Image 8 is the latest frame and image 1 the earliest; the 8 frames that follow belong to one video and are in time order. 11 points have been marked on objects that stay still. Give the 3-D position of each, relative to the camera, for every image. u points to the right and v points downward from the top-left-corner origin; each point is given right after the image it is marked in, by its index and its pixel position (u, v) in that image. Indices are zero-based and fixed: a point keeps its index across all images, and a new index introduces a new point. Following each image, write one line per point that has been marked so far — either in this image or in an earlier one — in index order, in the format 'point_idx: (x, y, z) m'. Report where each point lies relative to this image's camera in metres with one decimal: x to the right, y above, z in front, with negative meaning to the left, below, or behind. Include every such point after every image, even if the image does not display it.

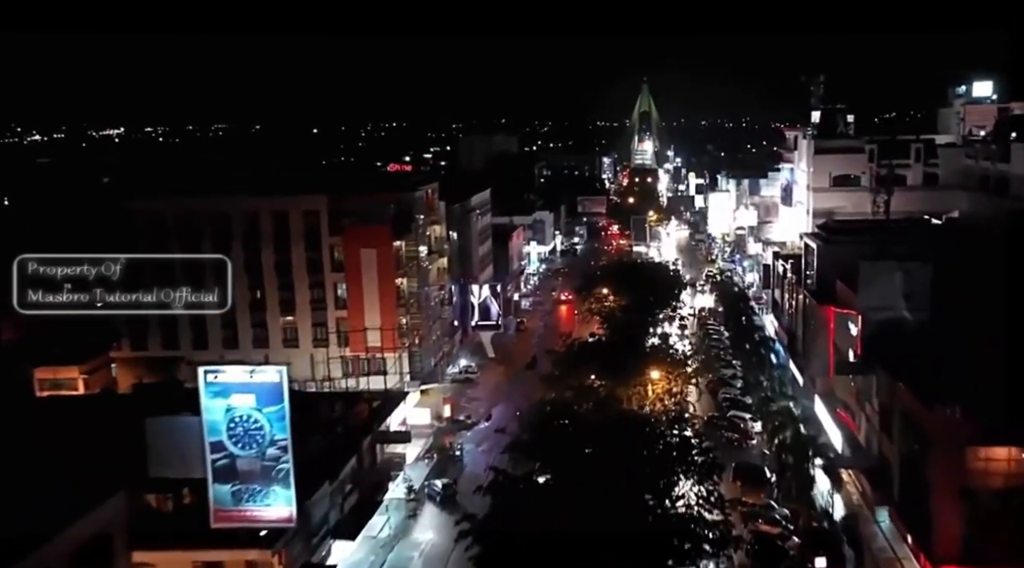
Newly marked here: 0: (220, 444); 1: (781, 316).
0: (-1.7, -1.0, +5.4) m
1: (+3.8, -0.4, +12.9) m
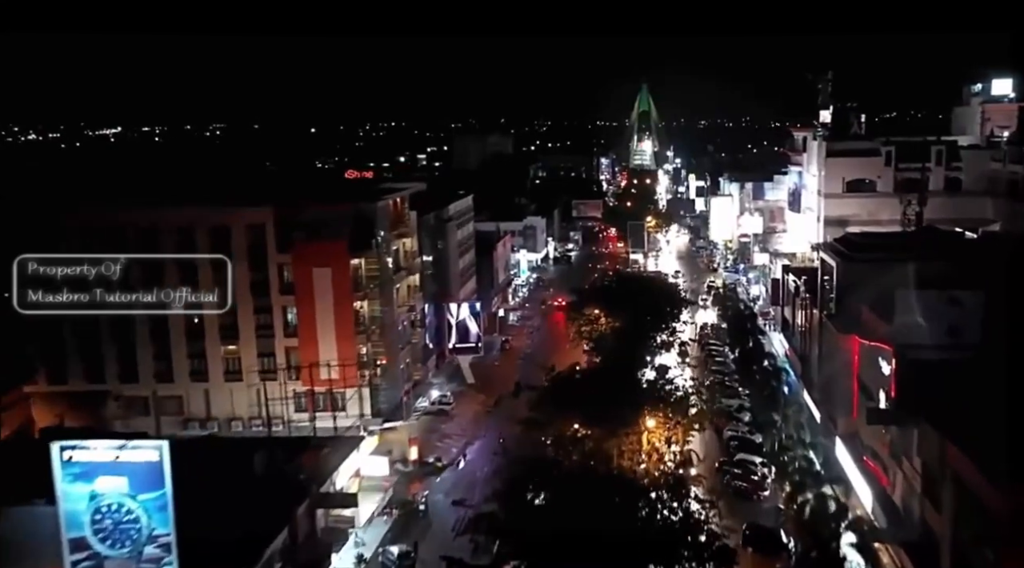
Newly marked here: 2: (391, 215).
0: (-2.0, -1.2, +4.2) m
1: (+3.6, -0.7, +11.7) m
2: (-1.3, +0.7, +9.5) m
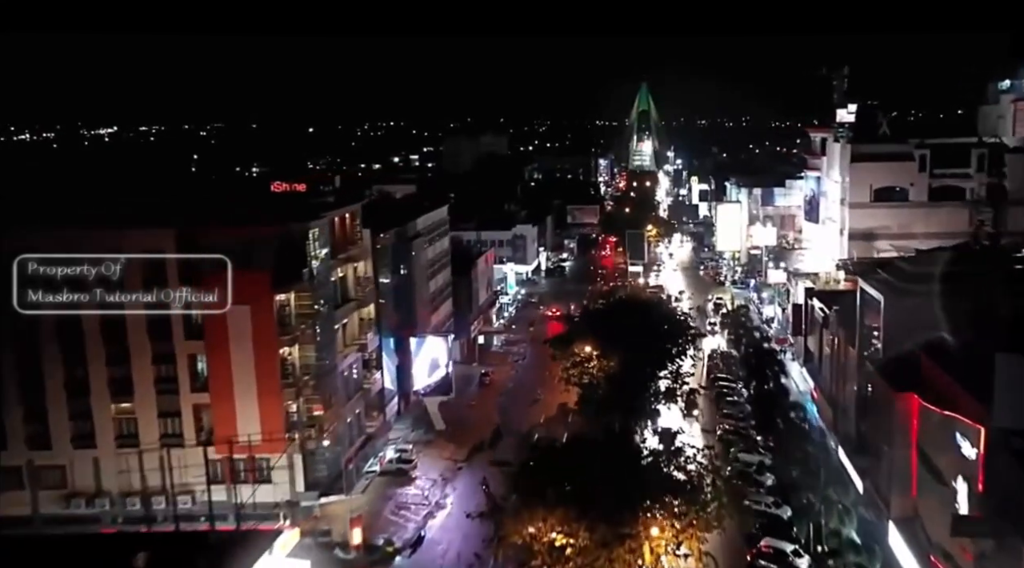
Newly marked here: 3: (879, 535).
0: (-2.2, -1.5, +2.4) m
1: (+3.3, -1.0, +9.9) m
2: (-1.5, +0.4, +7.8) m
3: (+2.7, -1.8, +6.7) m
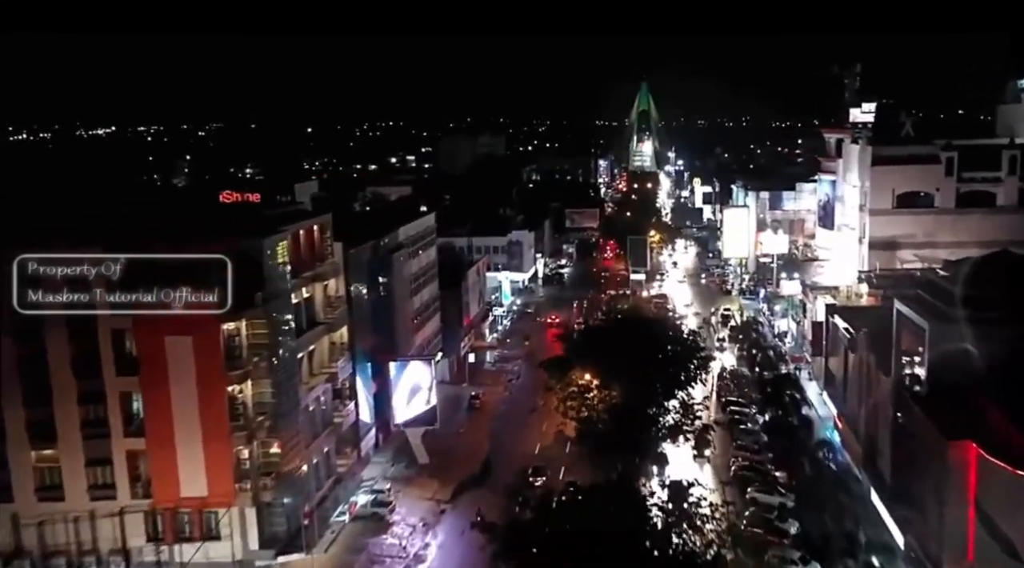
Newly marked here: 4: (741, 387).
0: (-2.3, -1.6, +1.5) m
1: (+3.2, -1.1, +9.0) m
2: (-1.6, +0.2, +6.8) m
3: (+2.6, -2.0, +5.8) m
4: (+2.6, -1.2, +10.6) m
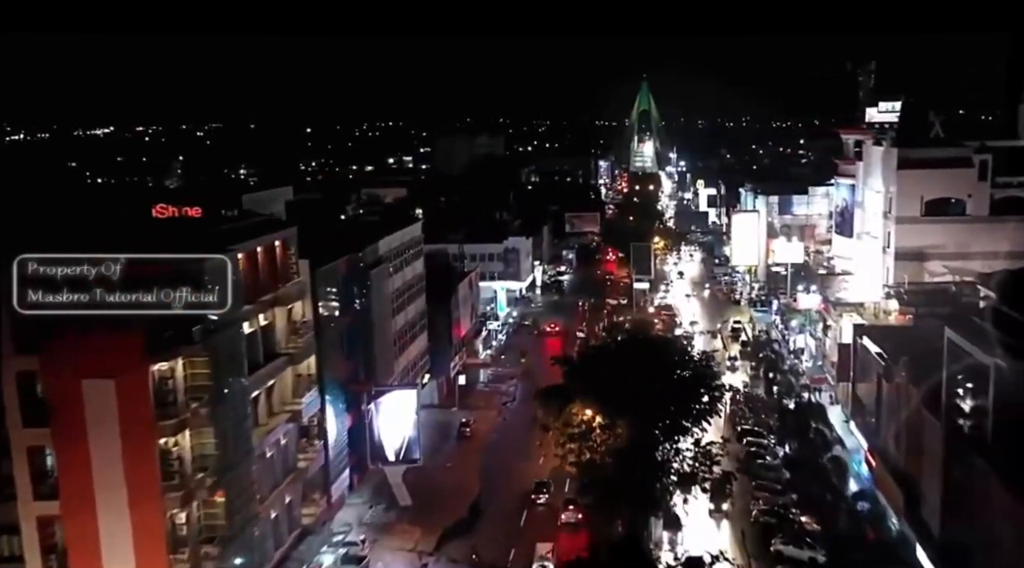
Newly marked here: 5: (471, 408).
0: (-2.4, -1.8, +0.5) m
1: (+3.2, -1.3, +8.0) m
2: (-1.7, +0.1, +5.9) m
3: (+2.5, -2.2, +4.8) m
4: (+2.5, -1.3, +9.7) m
5: (-0.5, -1.4, +10.4) m
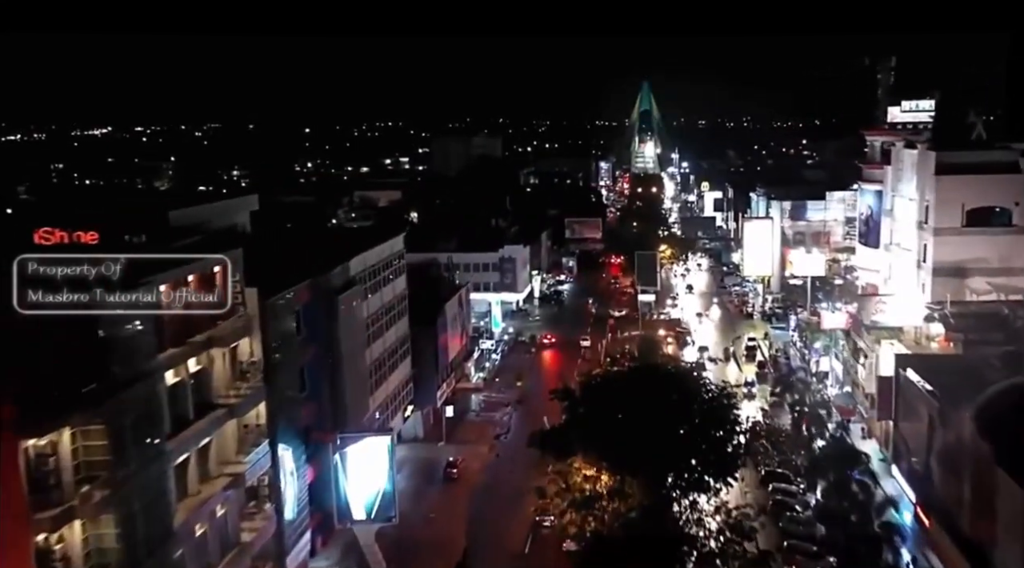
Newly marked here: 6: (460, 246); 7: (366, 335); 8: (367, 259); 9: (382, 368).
0: (-2.4, -2.0, -0.6) m
1: (+3.1, -1.5, +6.9) m
2: (-1.8, -0.1, +4.8) m
3: (+2.5, -2.4, +3.7) m
4: (+2.5, -1.5, +8.6) m
5: (-0.5, -1.6, +9.3) m
6: (-0.9, +0.6, +15.5) m
7: (-1.2, -0.4, +7.5) m
8: (-1.2, +0.2, +7.8) m
9: (-1.1, -0.7, +8.1) m
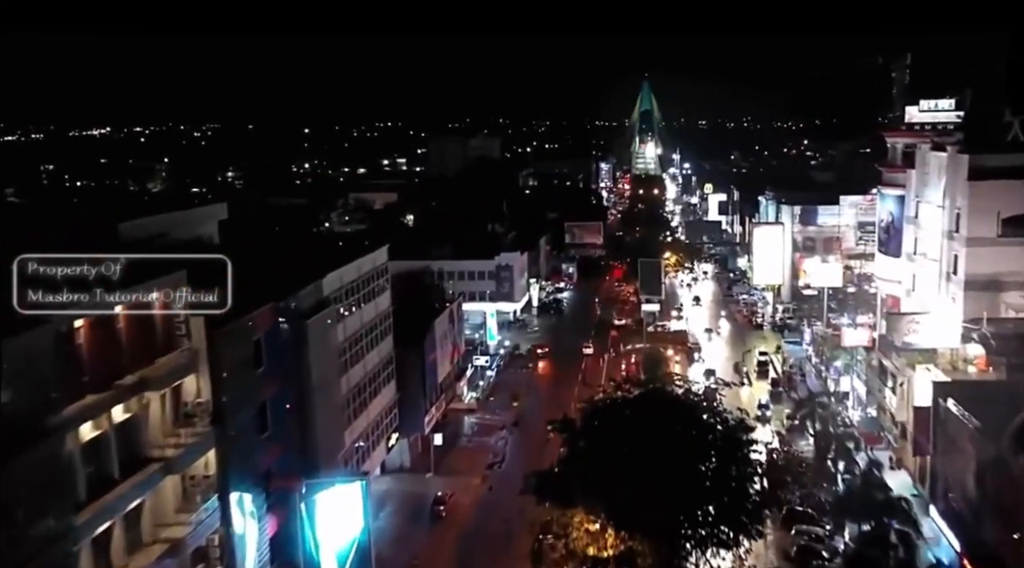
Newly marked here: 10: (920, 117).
0: (-2.5, -2.2, -1.4) m
1: (+3.1, -1.6, +6.1) m
2: (-1.8, -0.3, +4.0) m
3: (+2.4, -2.5, +2.9) m
4: (+2.4, -1.7, +7.8) m
5: (-0.6, -1.7, +8.5) m
6: (-1.0, +0.5, +14.7) m
7: (-1.3, -0.6, +6.7) m
8: (-1.3, +0.1, +7.0) m
9: (-1.2, -0.9, +7.3) m
10: (+5.5, +2.2, +12.3) m
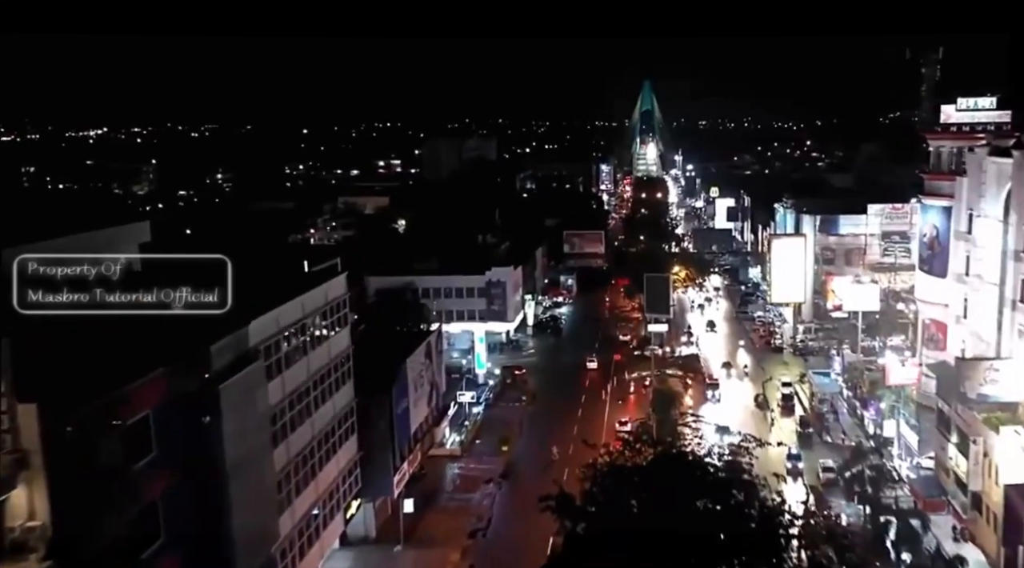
0: (-2.6, -2.4, -2.8) m
1: (+2.9, -1.9, +4.7) m
2: (-1.9, -0.5, +2.5) m
3: (+2.3, -2.8, +1.4) m
4: (+2.3, -1.9, +6.3) m
5: (-0.7, -2.0, +7.0) m
6: (-1.1, +0.2, +13.3) m
7: (-1.4, -0.8, +5.3) m
8: (-1.4, -0.2, +5.6) m
9: (-1.3, -1.1, +5.9) m
10: (+5.4, +2.0, +10.8) m
